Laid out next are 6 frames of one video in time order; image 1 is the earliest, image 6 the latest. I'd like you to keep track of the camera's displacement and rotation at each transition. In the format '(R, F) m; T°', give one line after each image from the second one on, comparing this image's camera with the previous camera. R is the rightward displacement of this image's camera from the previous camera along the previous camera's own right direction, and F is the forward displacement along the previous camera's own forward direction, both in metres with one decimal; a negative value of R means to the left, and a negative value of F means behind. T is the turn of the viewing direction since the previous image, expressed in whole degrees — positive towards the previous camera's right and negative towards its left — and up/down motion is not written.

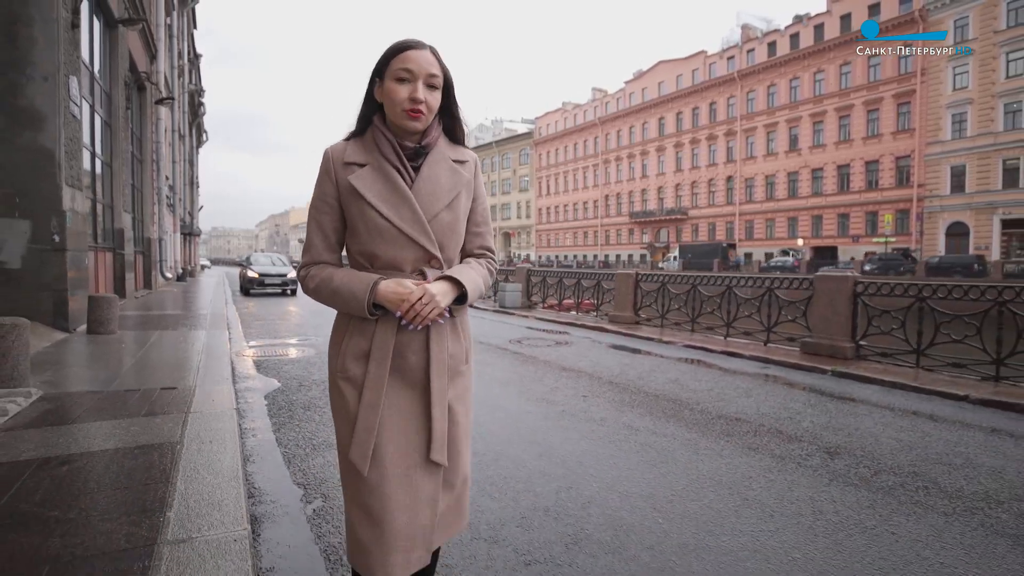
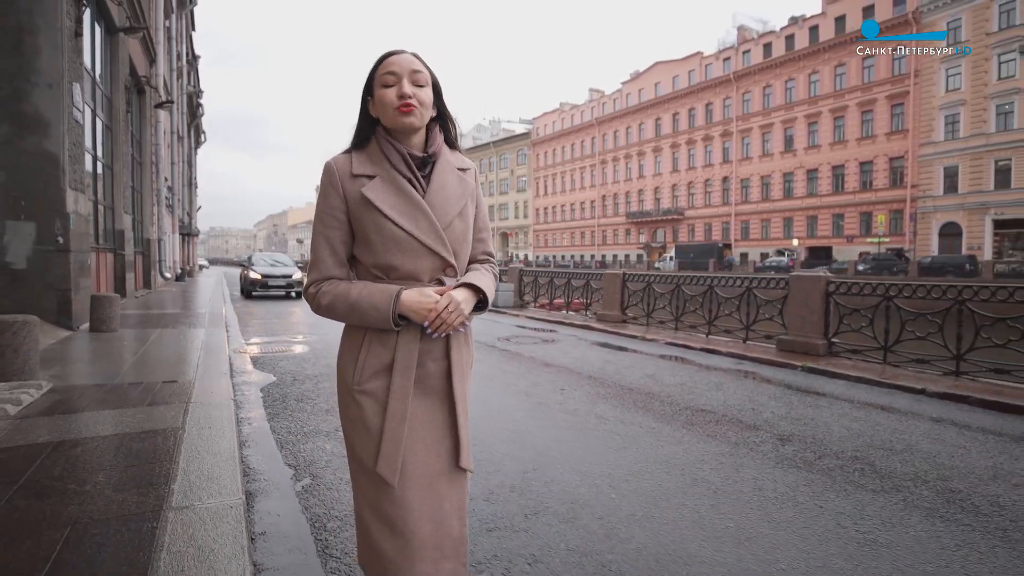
(+0.1, -0.2) m; 0°
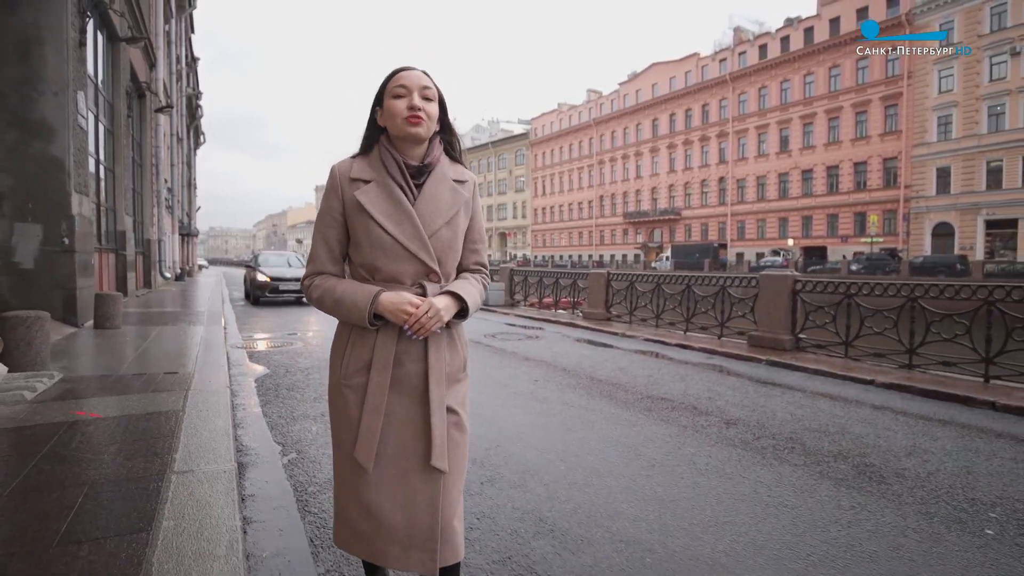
(+0.2, -0.3) m; 0°
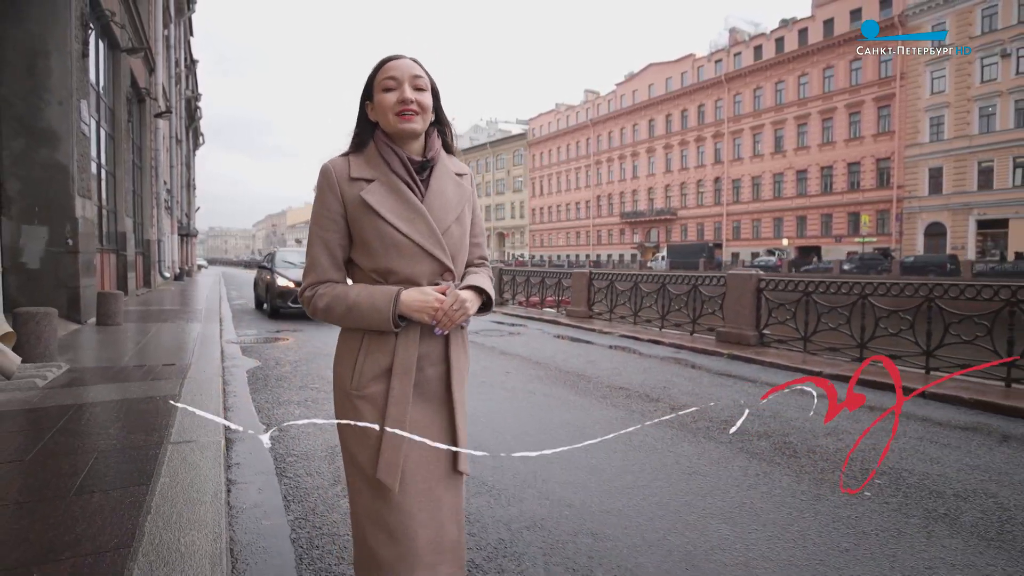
(+0.2, -0.4) m; 0°
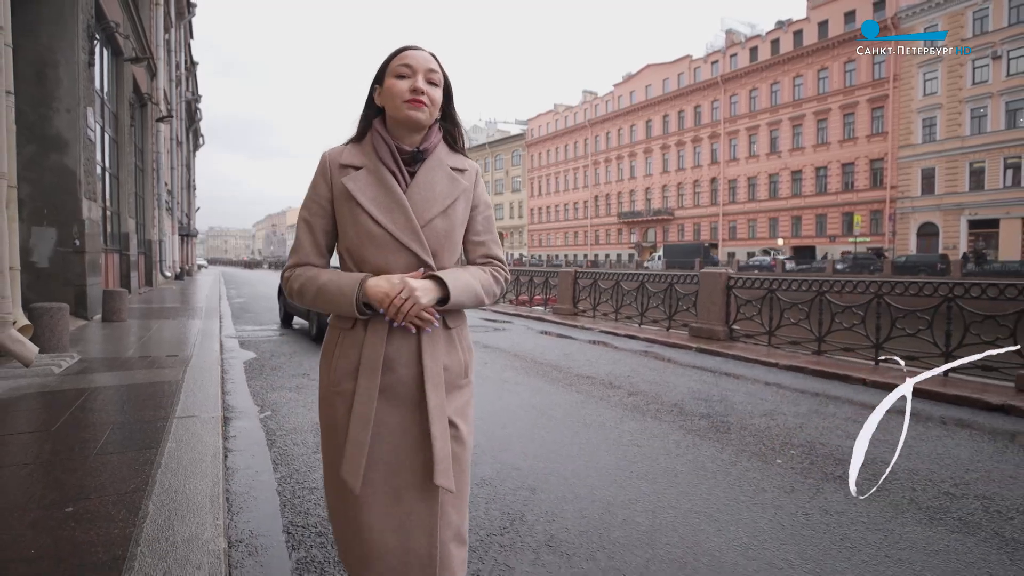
(+0.2, -0.4) m; 0°
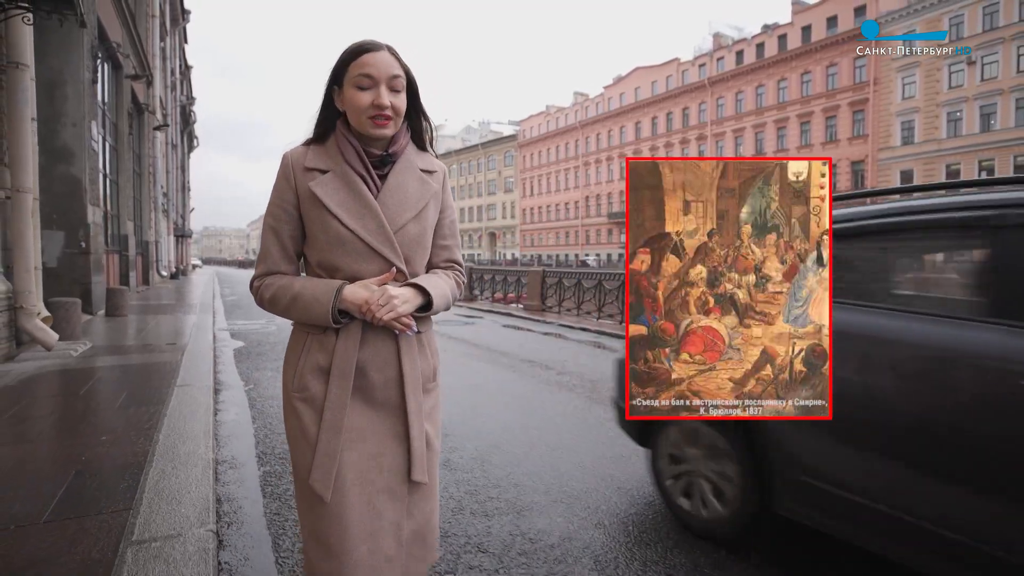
(+0.4, -0.8) m; 0°
